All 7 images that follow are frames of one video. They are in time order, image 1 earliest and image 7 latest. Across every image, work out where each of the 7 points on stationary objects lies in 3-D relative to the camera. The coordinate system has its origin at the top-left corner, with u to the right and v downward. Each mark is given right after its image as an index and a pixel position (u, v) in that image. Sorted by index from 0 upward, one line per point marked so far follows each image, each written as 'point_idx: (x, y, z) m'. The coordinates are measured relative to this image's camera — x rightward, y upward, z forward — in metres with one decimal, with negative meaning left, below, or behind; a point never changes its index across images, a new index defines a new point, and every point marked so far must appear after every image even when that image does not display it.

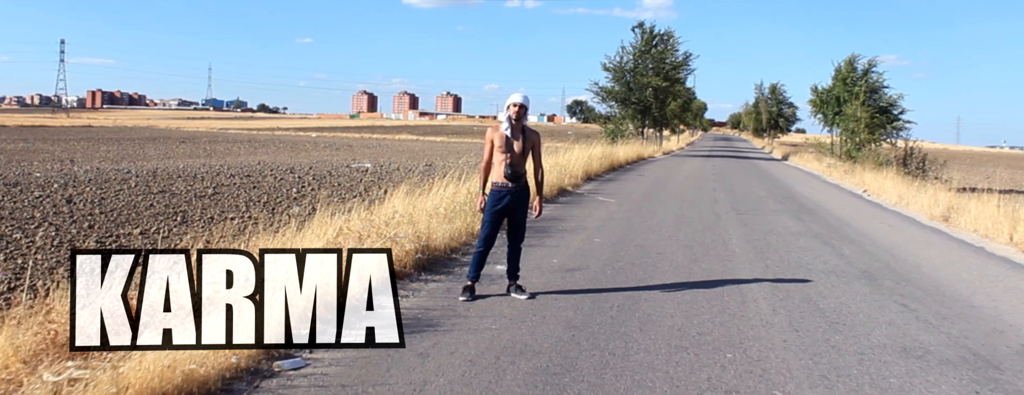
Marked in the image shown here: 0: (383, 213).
0: (-1.6, -0.1, +10.7) m
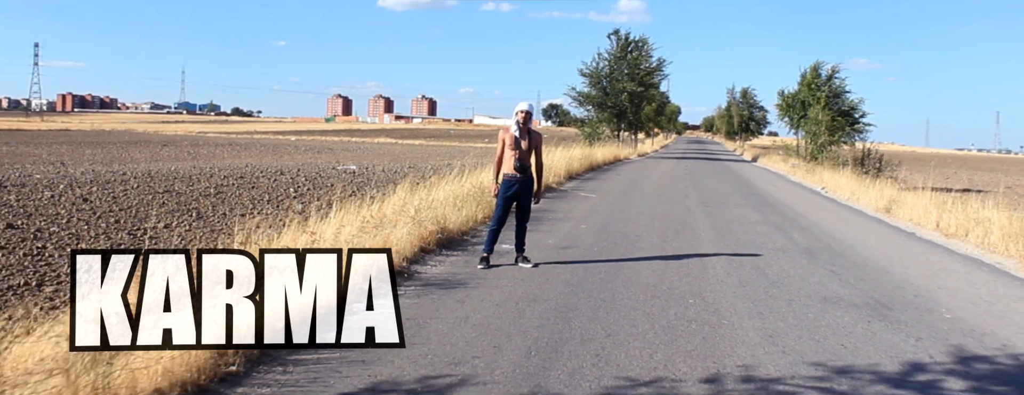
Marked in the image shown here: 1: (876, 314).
0: (-1.6, 0.0, +12.4) m
1: (+3.0, -0.9, +6.9) m
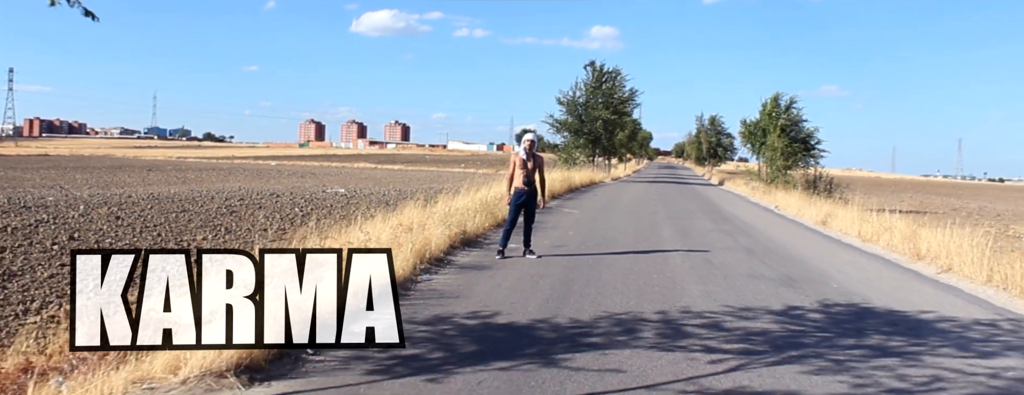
0: (-1.6, -0.3, +15.2) m
1: (+3.2, -1.0, +9.8) m
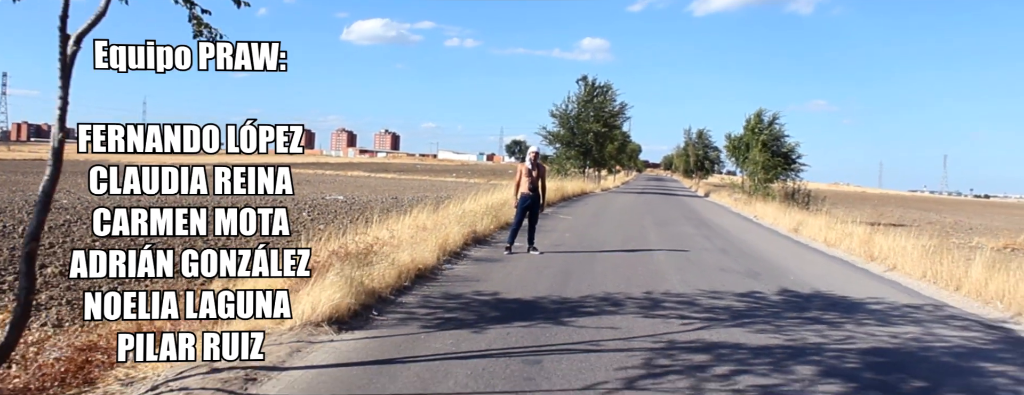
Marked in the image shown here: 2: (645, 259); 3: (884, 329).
0: (-1.5, -0.3, +17.1) m
1: (+3.3, -1.1, +11.7) m
2: (+2.0, -0.9, +13.0) m
3: (+3.6, -1.3, +8.1) m
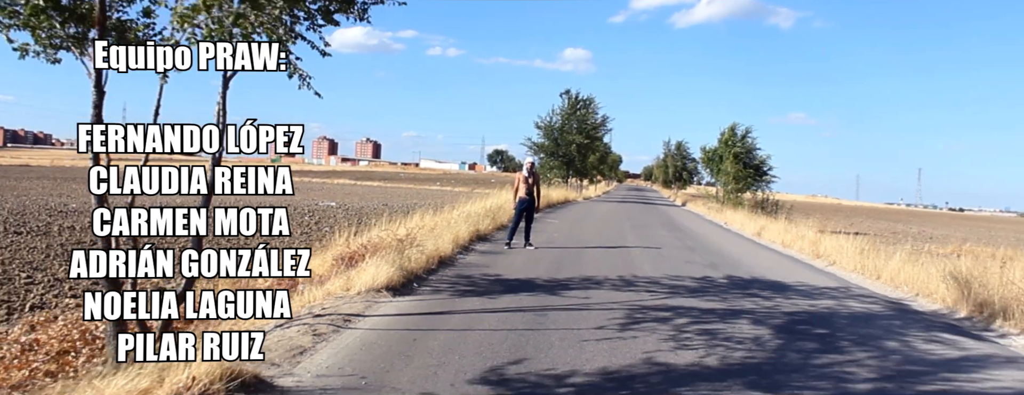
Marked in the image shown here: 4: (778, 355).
0: (-1.6, -0.4, +19.4) m
1: (+3.3, -1.1, +14.2) m
2: (+2.0, -1.0, +15.5) m
3: (+3.7, -1.3, +10.6) m
4: (+2.3, -1.3, +7.1) m
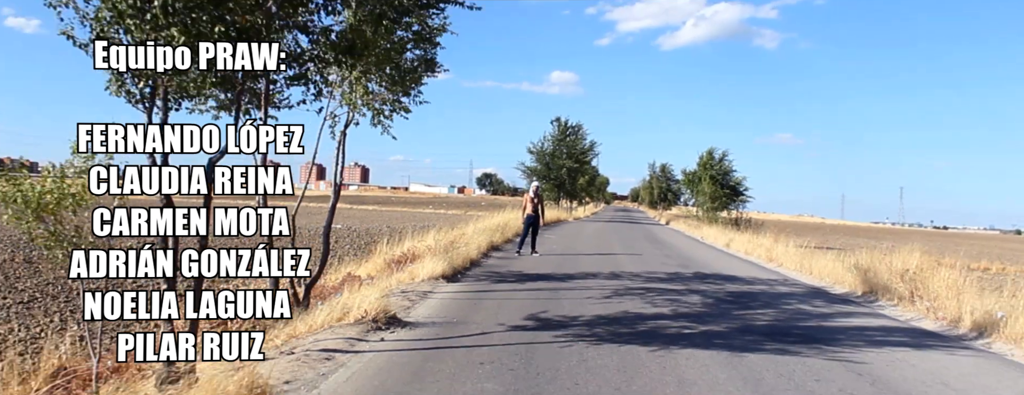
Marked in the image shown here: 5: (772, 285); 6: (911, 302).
0: (-1.5, -0.9, +23.1) m
1: (+3.6, -1.4, +18.0) m
2: (+2.3, -1.4, +19.2) m
3: (+4.0, -1.5, +14.4) m
4: (+2.6, -1.4, +10.9) m
5: (+4.5, -1.5, +14.7) m
6: (+5.8, -1.5, +12.4) m
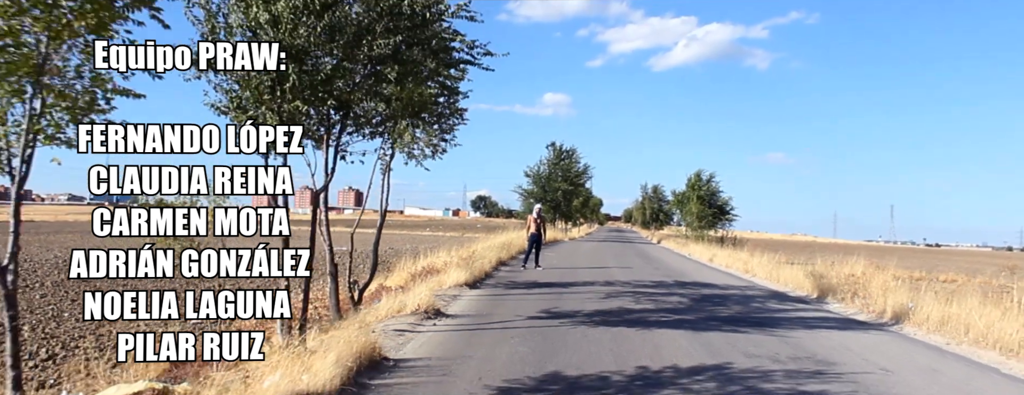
0: (-1.3, -1.6, +25.8) m
1: (+3.7, -1.9, +20.6) m
2: (+2.4, -1.9, +21.9) m
3: (+4.2, -1.9, +17.1) m
4: (+2.8, -1.7, +13.6) m
5: (+4.7, -1.9, +17.4) m
6: (+6.0, -1.8, +15.1) m
